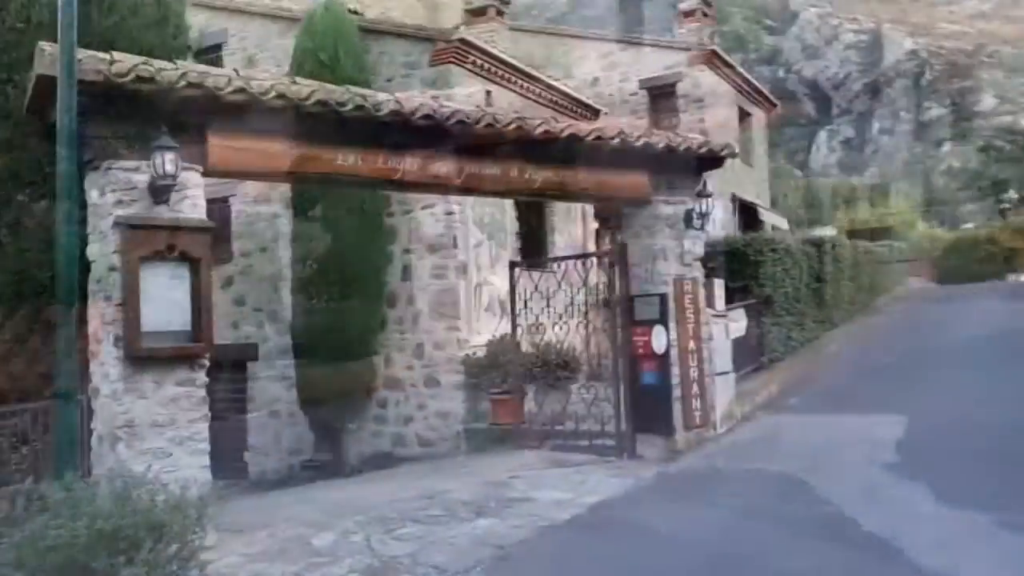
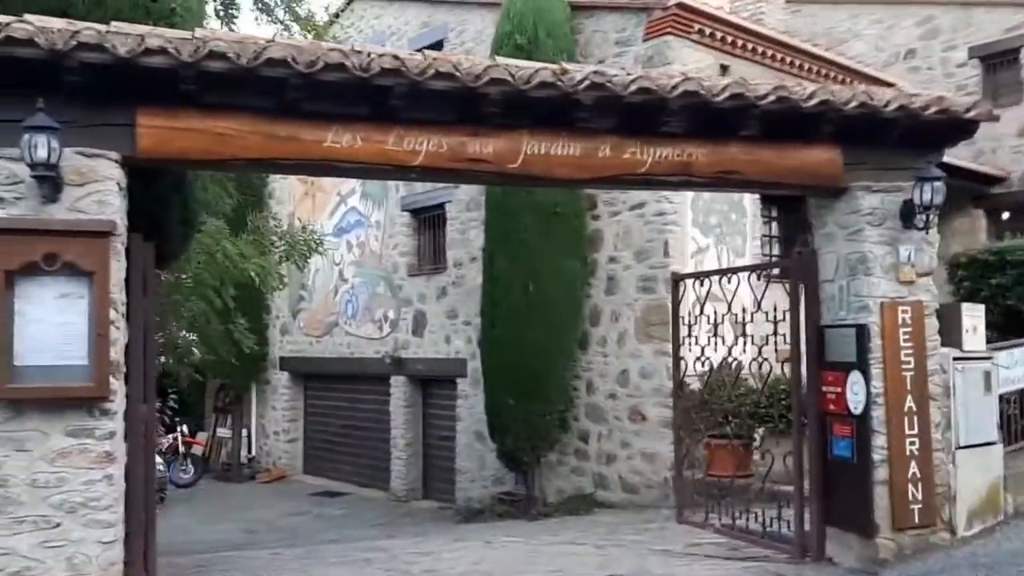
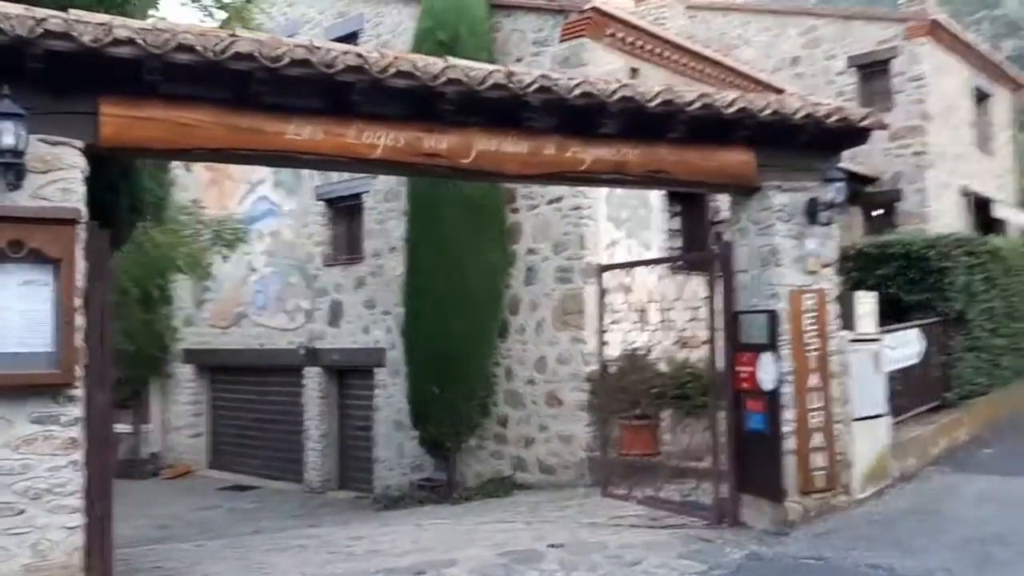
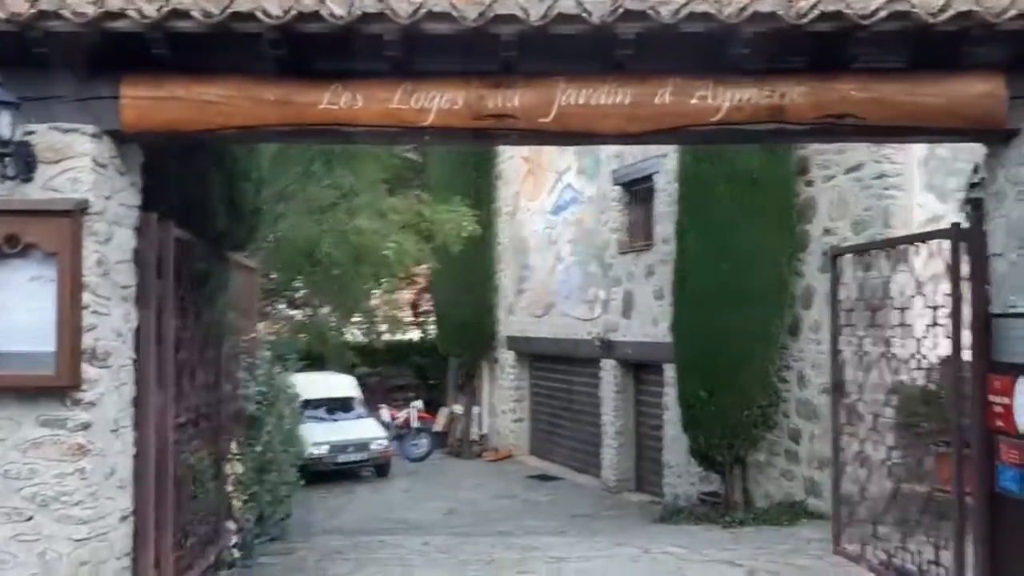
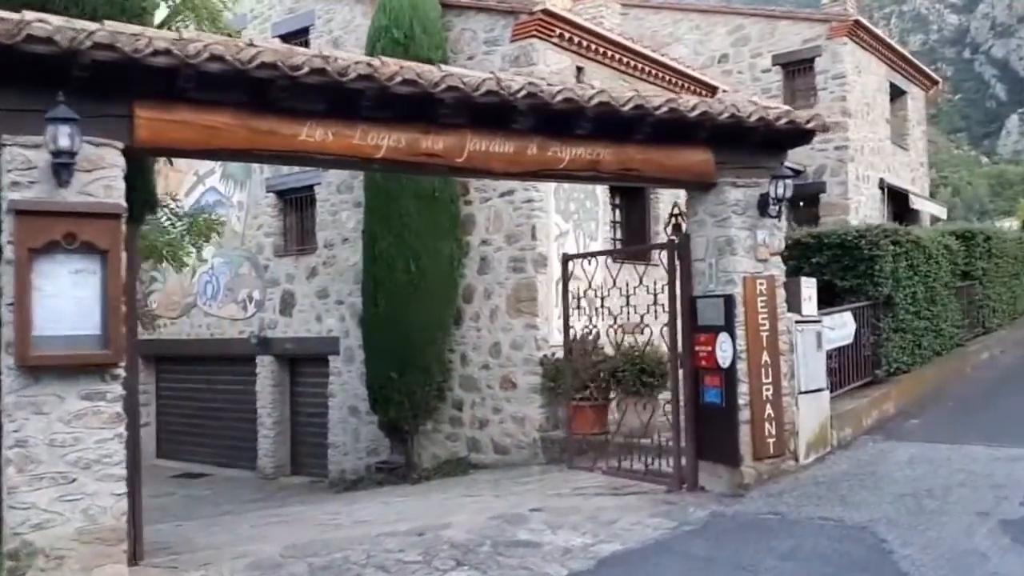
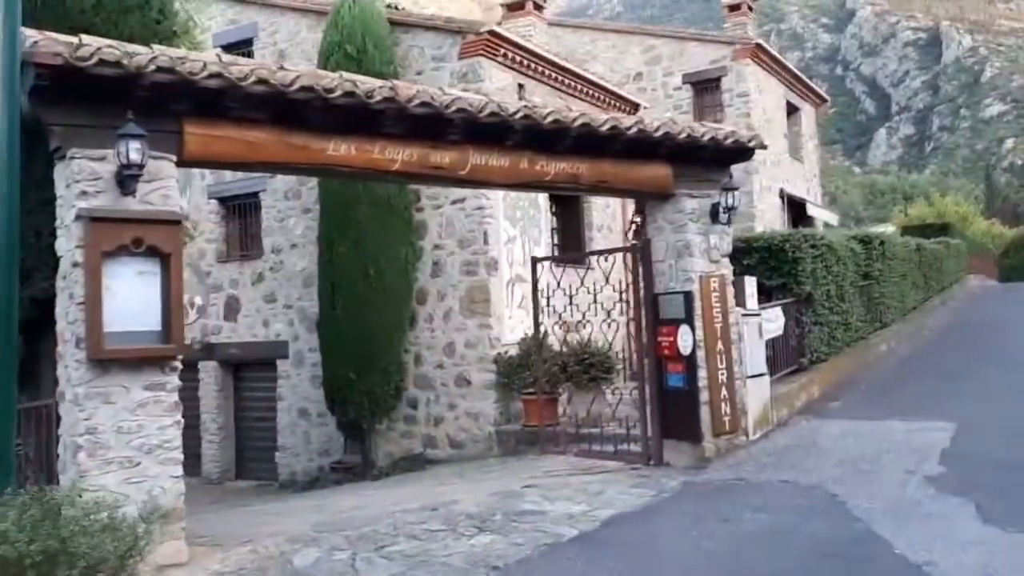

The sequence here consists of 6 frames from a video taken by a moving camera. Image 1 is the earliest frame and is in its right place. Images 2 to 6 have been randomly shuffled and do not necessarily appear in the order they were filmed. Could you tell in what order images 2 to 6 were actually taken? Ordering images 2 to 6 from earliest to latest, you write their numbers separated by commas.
6, 5, 3, 2, 4
